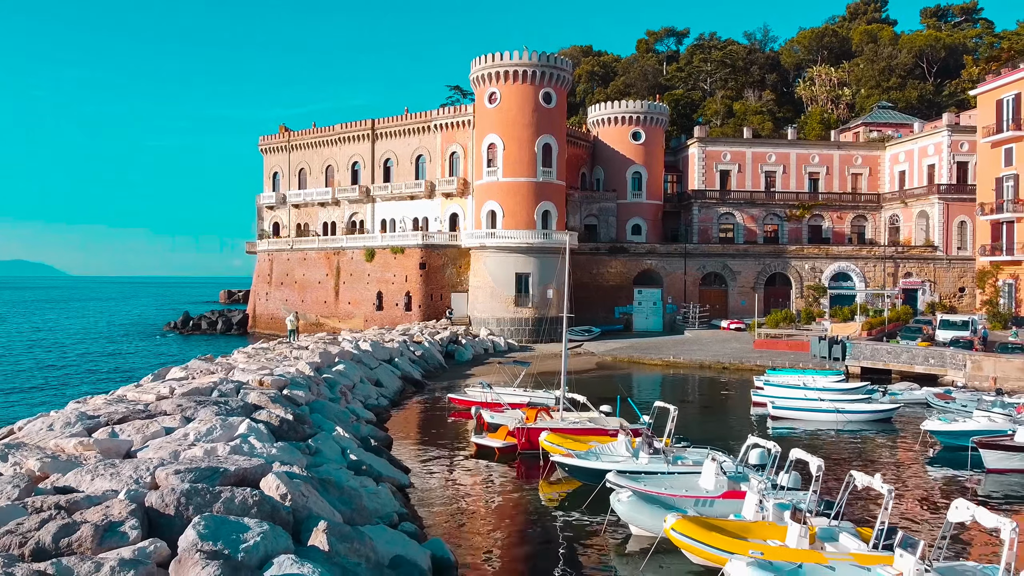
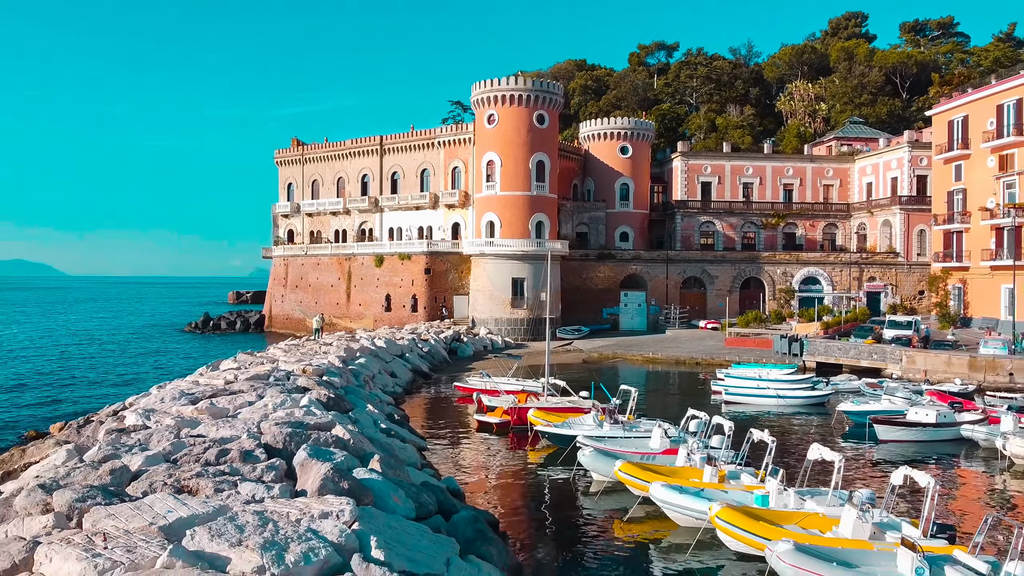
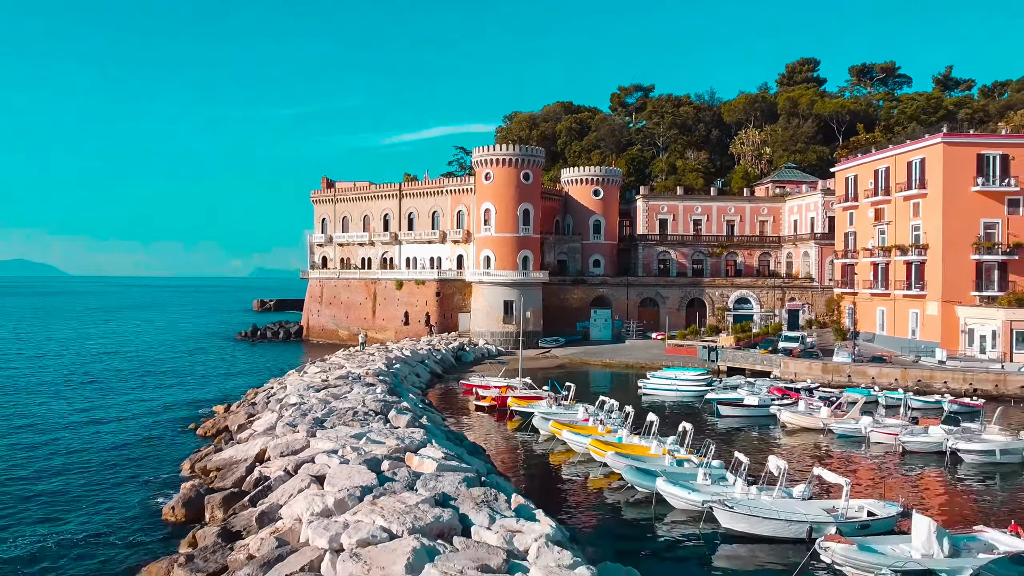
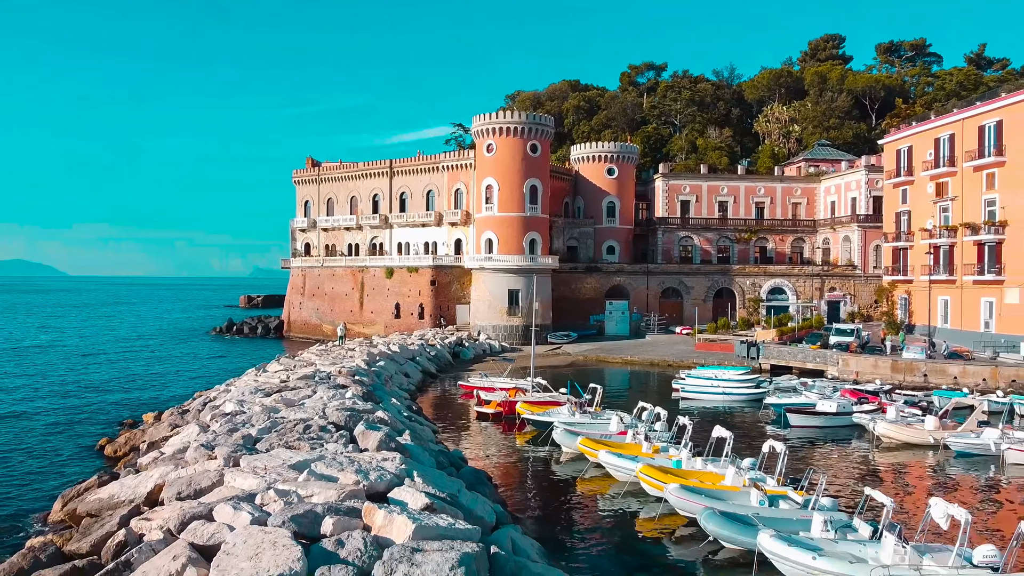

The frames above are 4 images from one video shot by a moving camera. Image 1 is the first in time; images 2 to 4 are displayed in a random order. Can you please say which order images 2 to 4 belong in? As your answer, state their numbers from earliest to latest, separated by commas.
2, 4, 3
